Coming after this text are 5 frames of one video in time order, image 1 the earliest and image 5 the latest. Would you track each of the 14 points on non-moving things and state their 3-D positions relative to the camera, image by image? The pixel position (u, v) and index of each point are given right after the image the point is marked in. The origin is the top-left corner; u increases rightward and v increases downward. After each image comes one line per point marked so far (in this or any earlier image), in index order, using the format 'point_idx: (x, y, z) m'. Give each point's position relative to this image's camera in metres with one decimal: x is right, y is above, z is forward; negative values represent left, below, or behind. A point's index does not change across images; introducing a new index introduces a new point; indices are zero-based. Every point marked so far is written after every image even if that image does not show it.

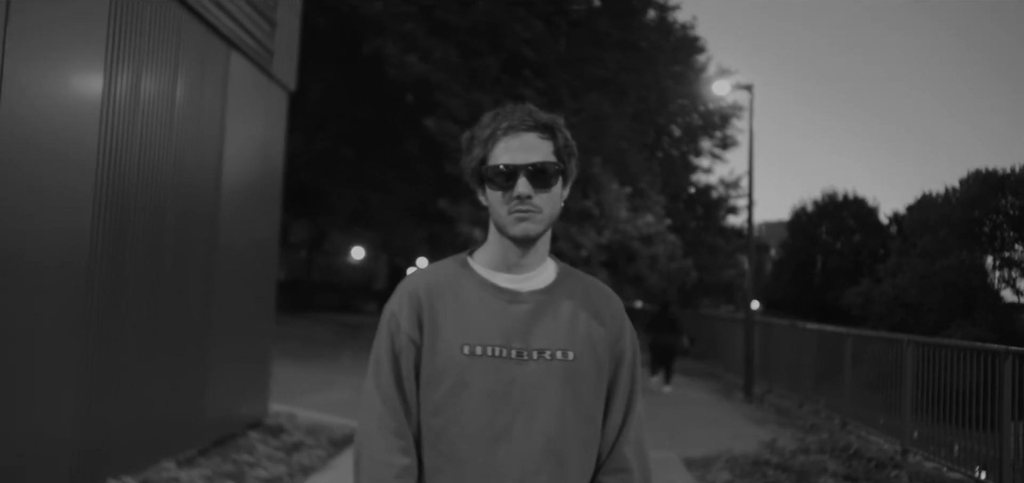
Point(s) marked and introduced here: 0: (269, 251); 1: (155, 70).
0: (-2.5, -0.1, +10.4) m
1: (-2.6, +1.2, +7.5) m
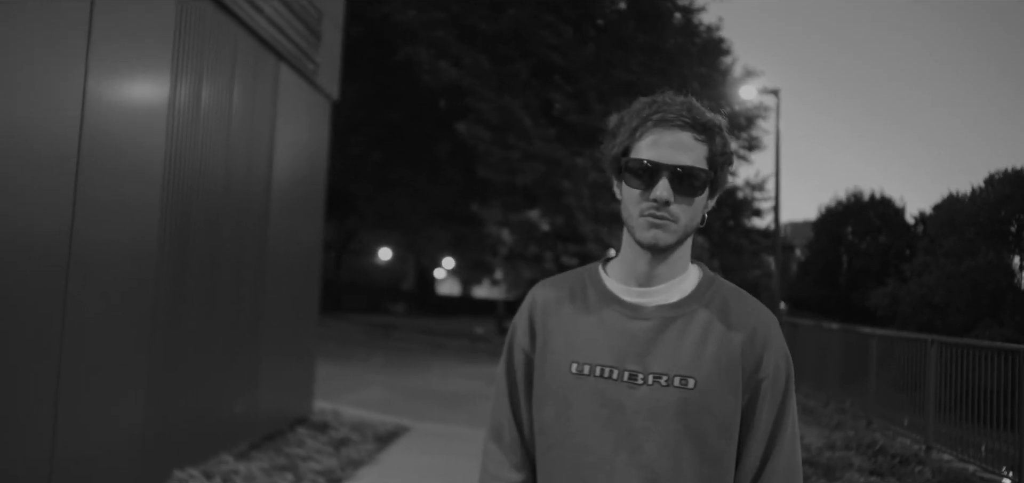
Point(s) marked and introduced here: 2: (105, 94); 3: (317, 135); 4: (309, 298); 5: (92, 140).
0: (-2.1, -0.1, +10.8) m
1: (-2.3, +1.2, +8.0) m
2: (-2.5, +0.8, +6.2) m
3: (-2.1, +1.1, +10.8) m
4: (-2.1, -0.6, +10.7) m
5: (-2.5, +0.6, +6.2) m
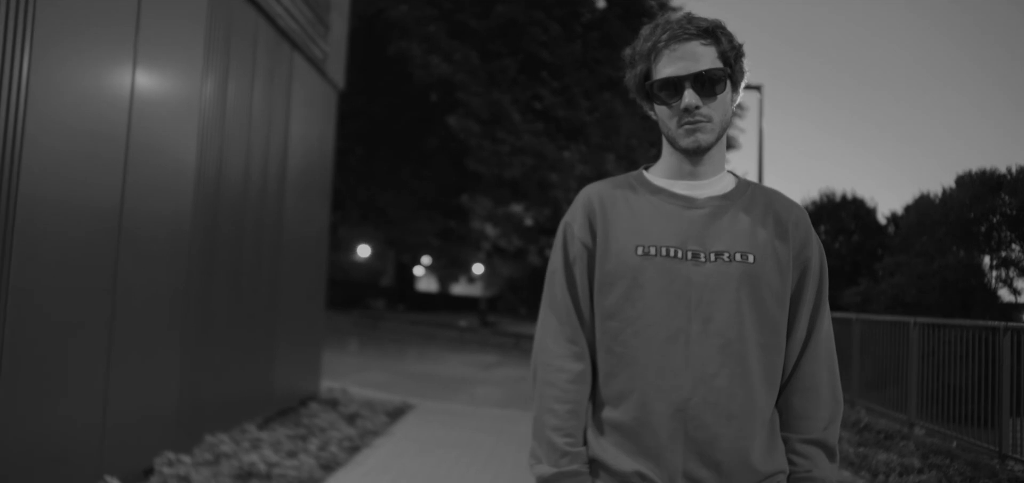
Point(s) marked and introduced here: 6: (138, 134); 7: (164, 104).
0: (-2.1, 0.0, +11.2) m
1: (-2.2, +1.3, +8.4) m
2: (-2.3, +1.0, +6.6) m
3: (-2.0, +1.3, +11.2) m
4: (-2.1, -0.4, +11.1) m
5: (-2.4, +0.7, +6.6) m
6: (-2.3, +0.5, +6.5) m
7: (-2.3, +0.8, +6.8) m
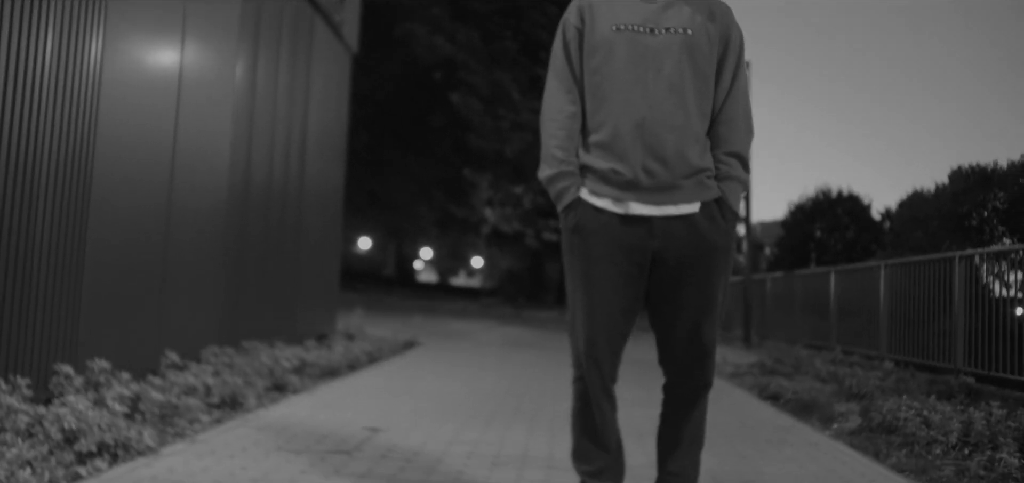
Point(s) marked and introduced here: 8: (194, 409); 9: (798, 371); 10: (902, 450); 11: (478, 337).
0: (-2.1, +0.6, +12.1) m
1: (-2.2, +1.9, +9.3) m
2: (-2.3, +1.6, +7.5) m
3: (-2.0, +1.8, +12.1) m
4: (-2.1, +0.2, +12.0) m
5: (-2.3, +1.3, +7.5) m
6: (-2.3, +1.1, +7.4) m
7: (-2.3, +1.4, +7.7) m
8: (-1.6, -0.8, +5.1) m
9: (+2.9, -1.3, +10.4) m
10: (+2.1, -1.1, +5.5) m
11: (-0.5, -1.4, +14.6) m
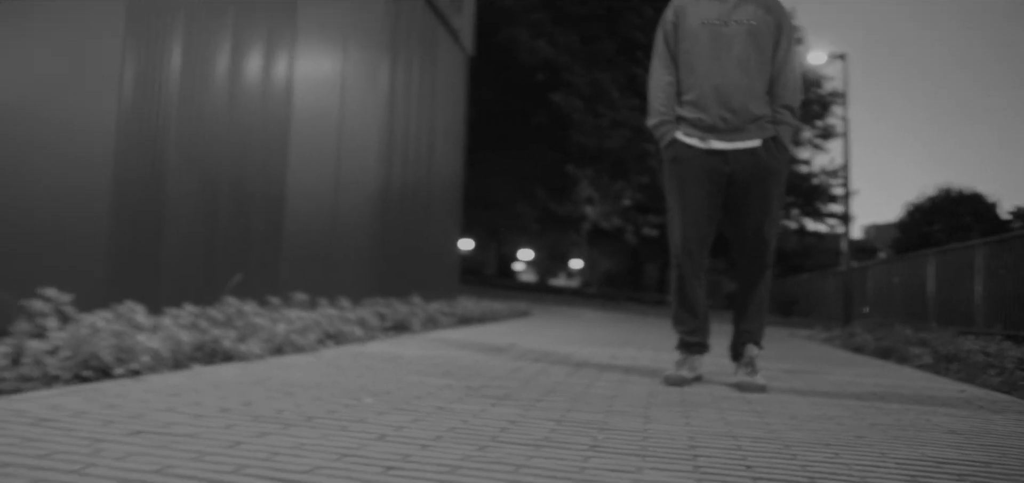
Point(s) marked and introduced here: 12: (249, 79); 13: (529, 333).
0: (-0.7, +0.9, +13.5) m
1: (-1.1, +2.2, +10.8) m
2: (-1.4, +1.9, +9.0) m
3: (-0.7, +2.1, +13.6) m
4: (-0.8, +0.4, +13.5) m
5: (-1.4, +1.6, +9.0) m
6: (-1.4, +1.3, +8.9) m
7: (-1.3, +1.7, +9.2) m
8: (-0.9, -0.5, +6.5) m
9: (+4.1, -1.1, +11.4) m
10: (+2.8, -0.8, +6.6) m
11: (+1.1, -1.2, +15.9) m
12: (-1.7, +1.0, +6.5) m
13: (+0.1, -0.7, +8.2) m
